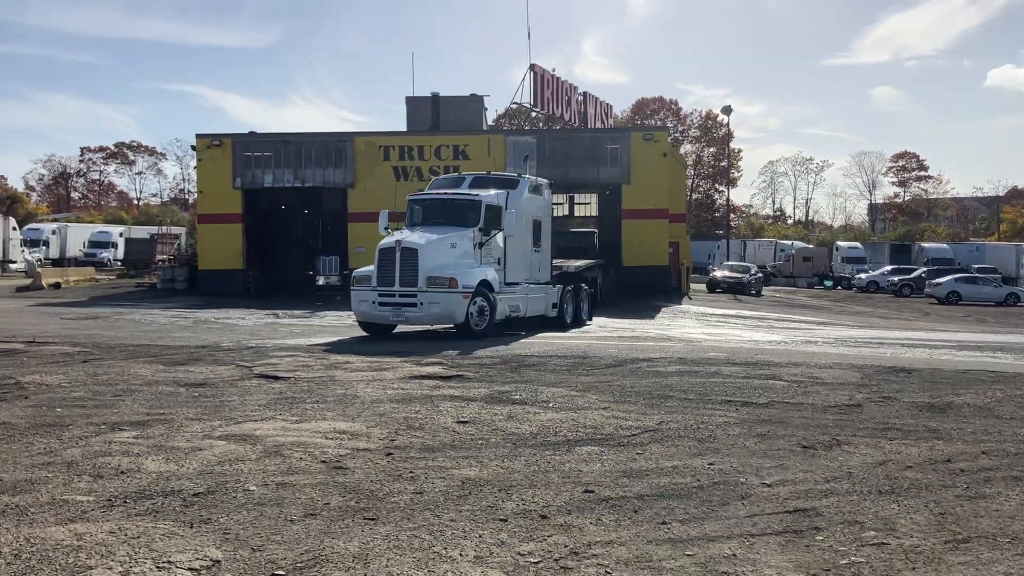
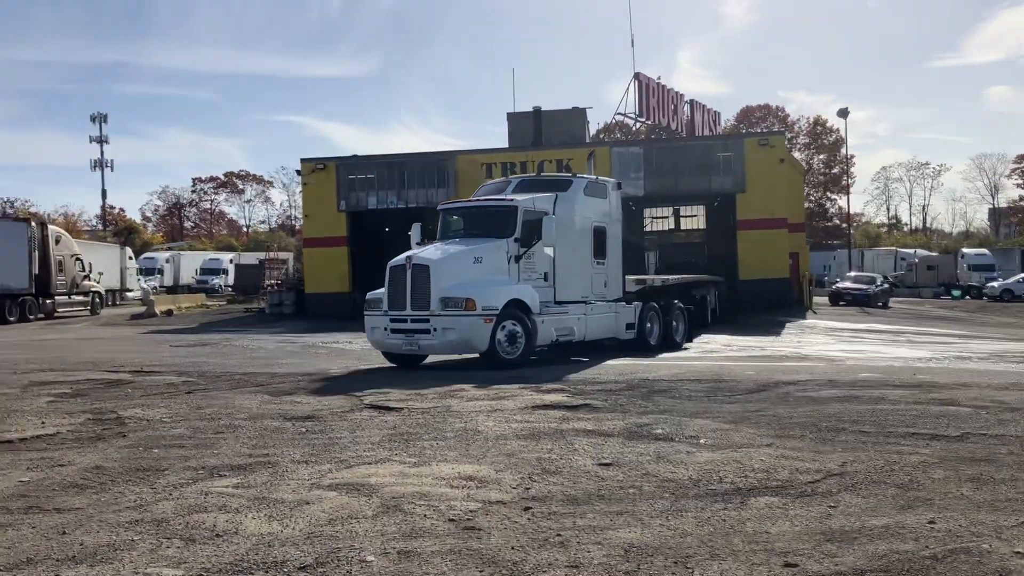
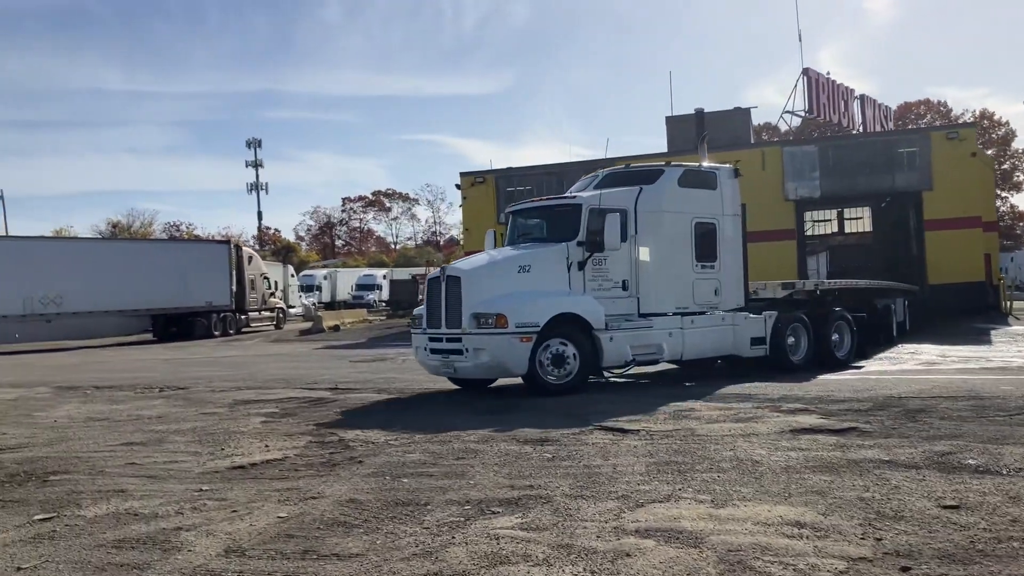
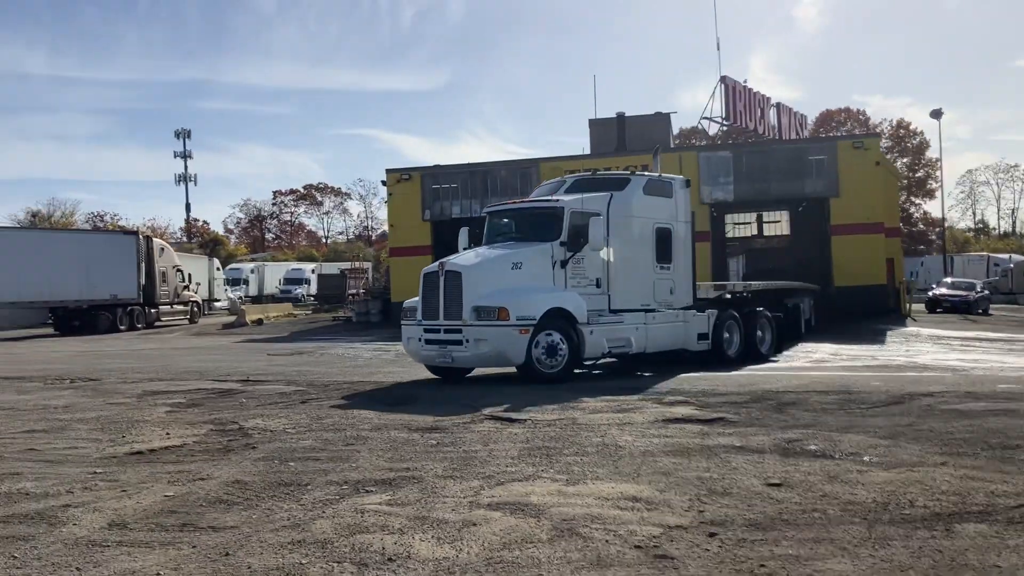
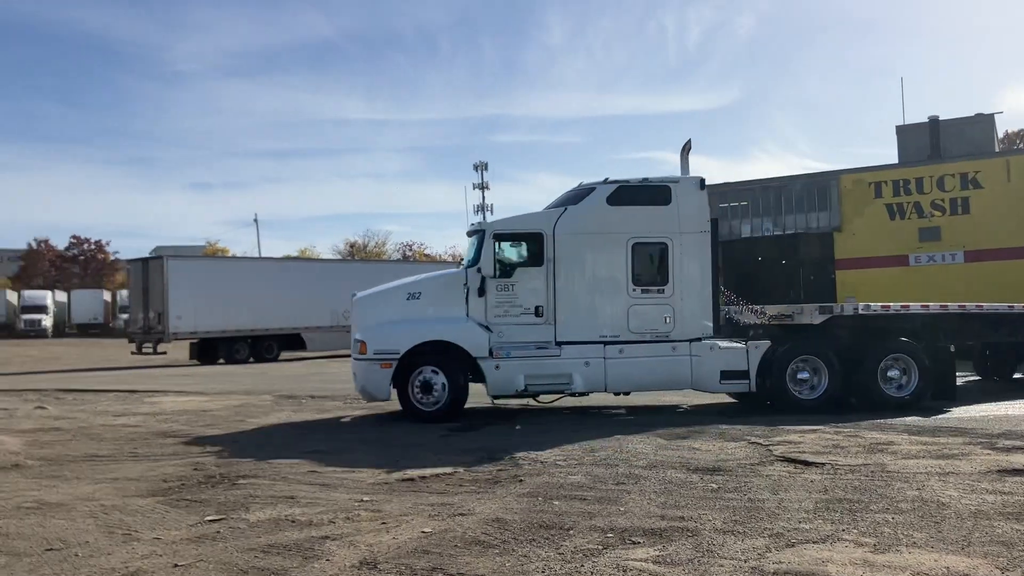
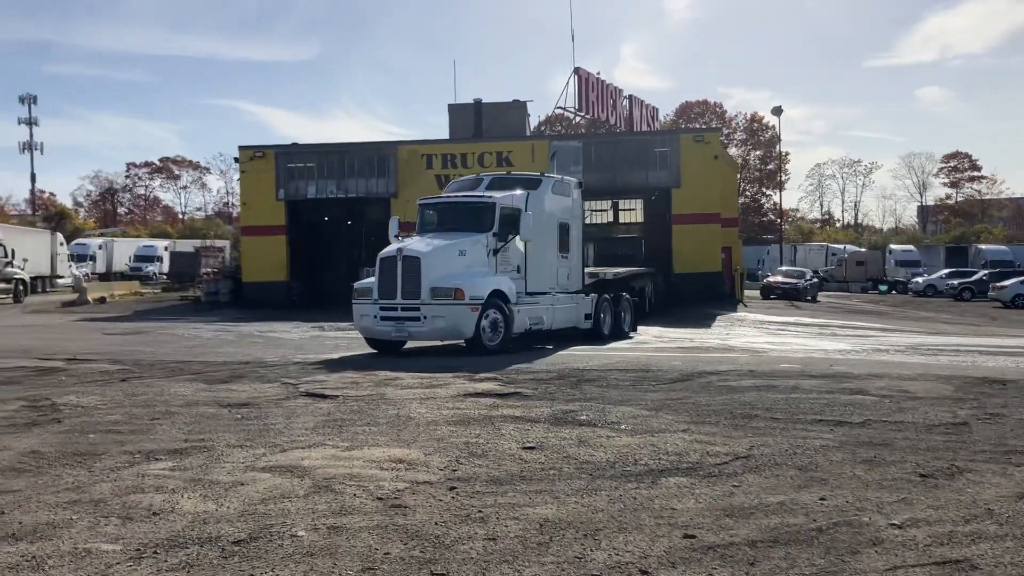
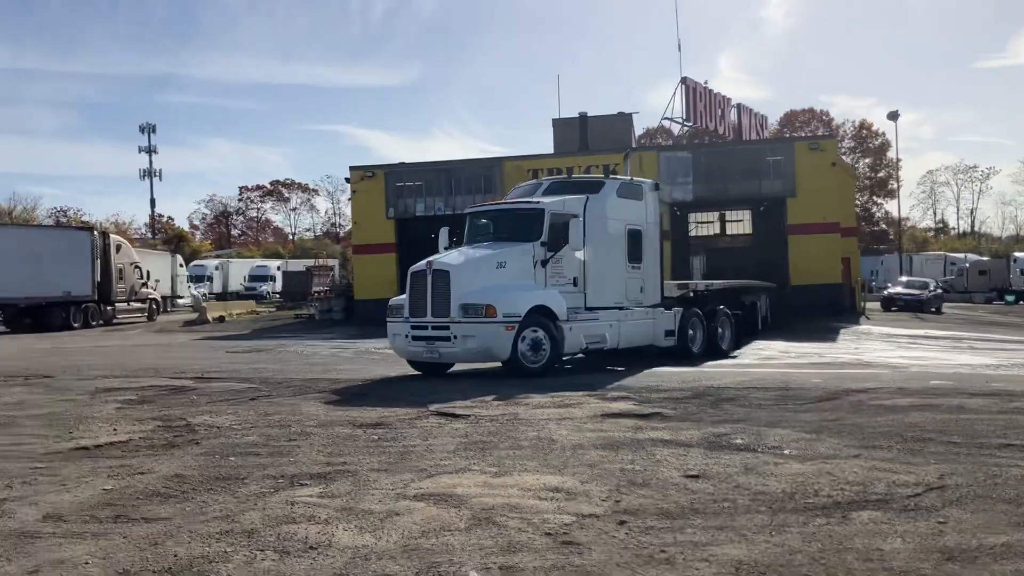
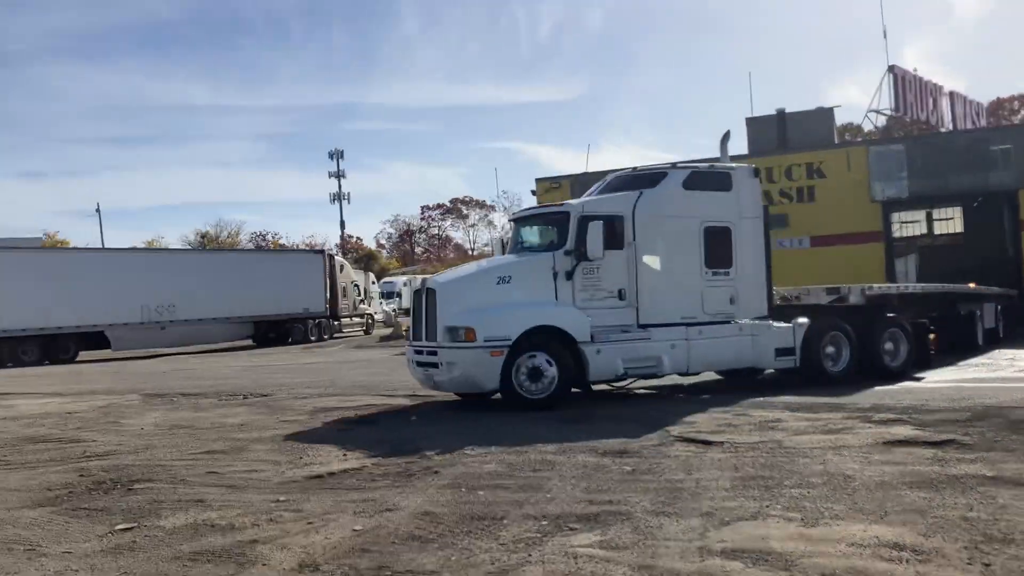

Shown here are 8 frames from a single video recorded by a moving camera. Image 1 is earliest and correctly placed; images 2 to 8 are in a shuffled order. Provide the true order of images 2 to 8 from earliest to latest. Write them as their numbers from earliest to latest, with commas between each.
6, 2, 7, 4, 3, 8, 5
